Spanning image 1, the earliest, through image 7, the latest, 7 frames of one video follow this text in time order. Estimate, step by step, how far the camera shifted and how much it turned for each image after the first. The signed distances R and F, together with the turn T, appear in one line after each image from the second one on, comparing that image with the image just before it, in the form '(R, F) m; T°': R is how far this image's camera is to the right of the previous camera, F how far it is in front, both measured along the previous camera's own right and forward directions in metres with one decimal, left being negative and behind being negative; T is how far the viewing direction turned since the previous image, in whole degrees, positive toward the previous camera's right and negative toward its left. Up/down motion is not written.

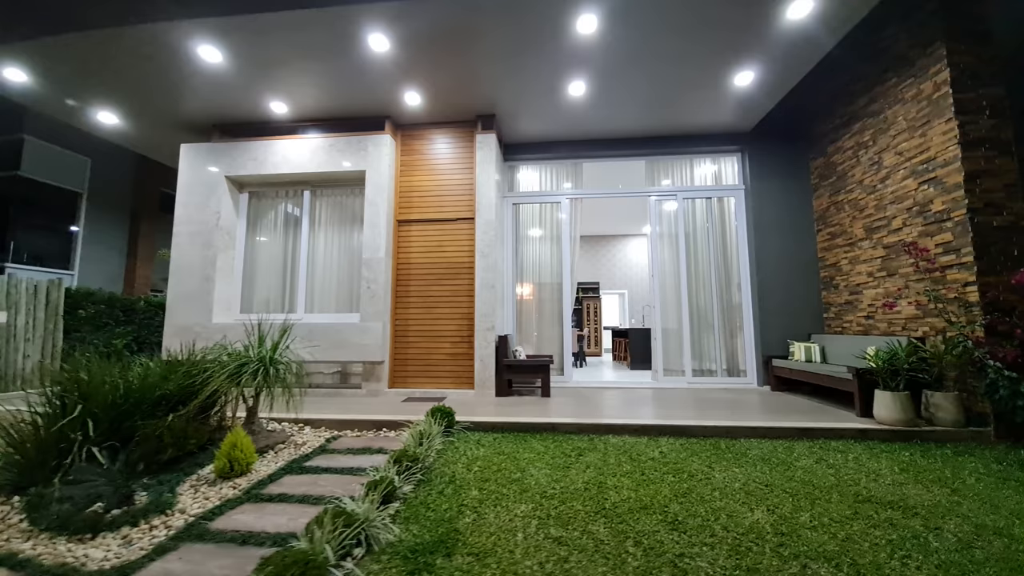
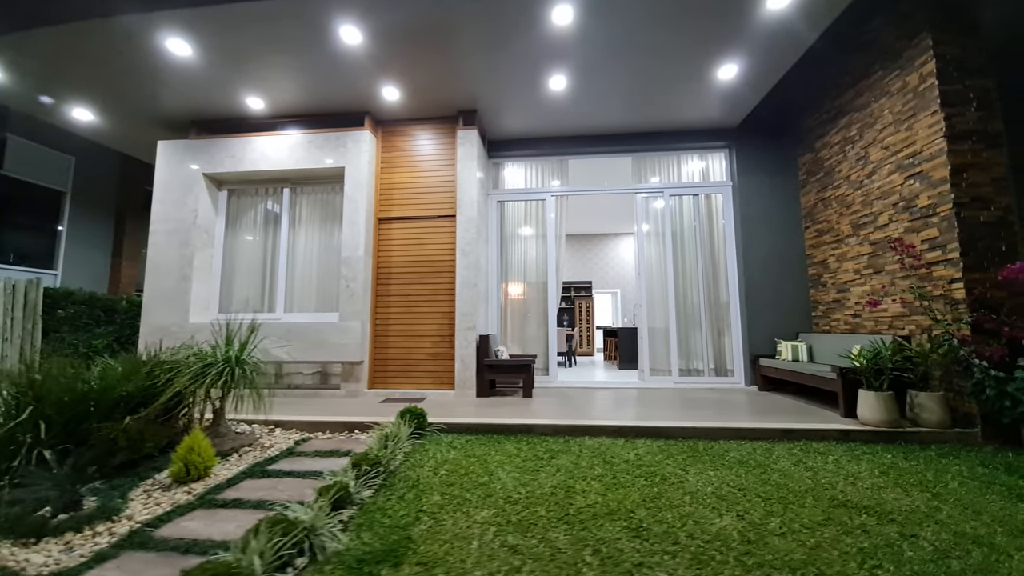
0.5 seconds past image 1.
(+0.2, +0.1) m; 0°
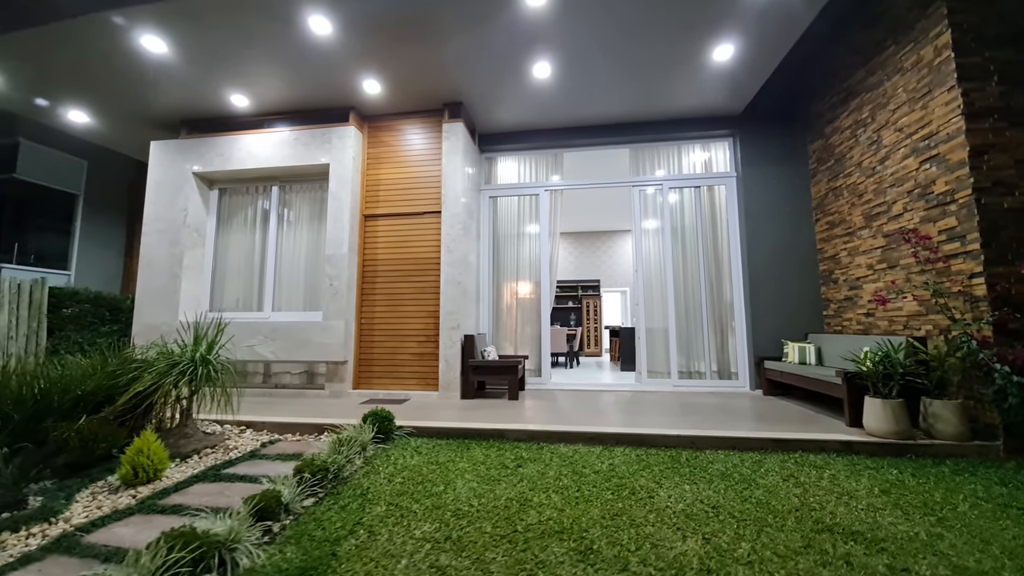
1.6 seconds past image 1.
(+0.4, +0.2) m; -3°
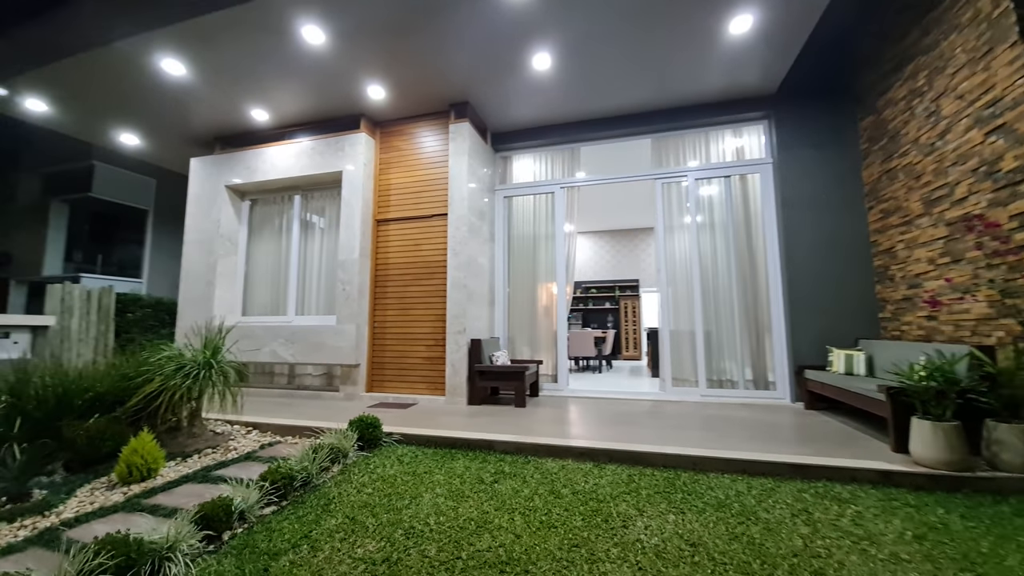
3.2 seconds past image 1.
(+0.5, +0.2) m; -8°
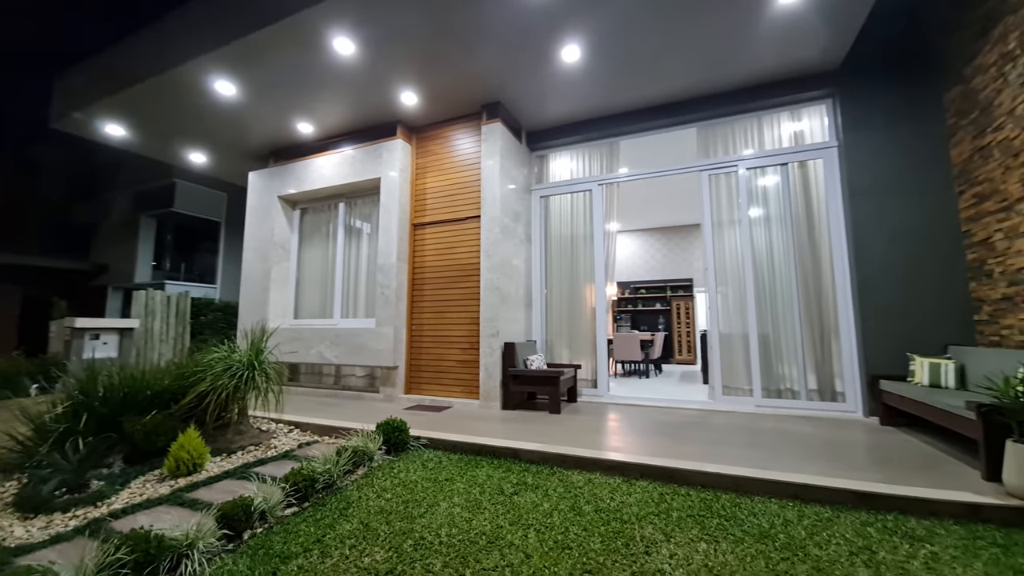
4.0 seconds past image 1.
(+0.2, +0.1) m; -7°
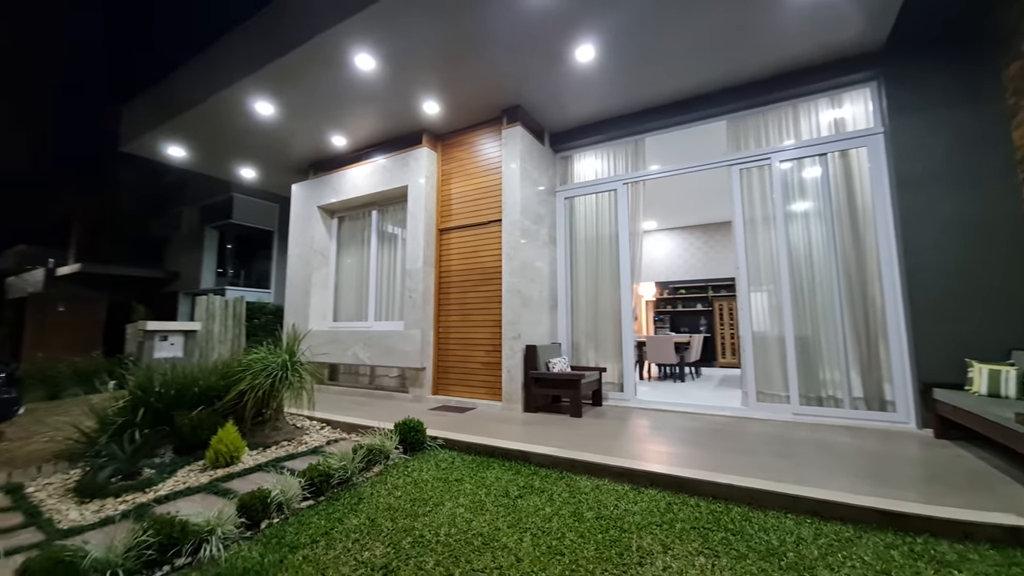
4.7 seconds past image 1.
(+0.3, 0.0) m; -6°
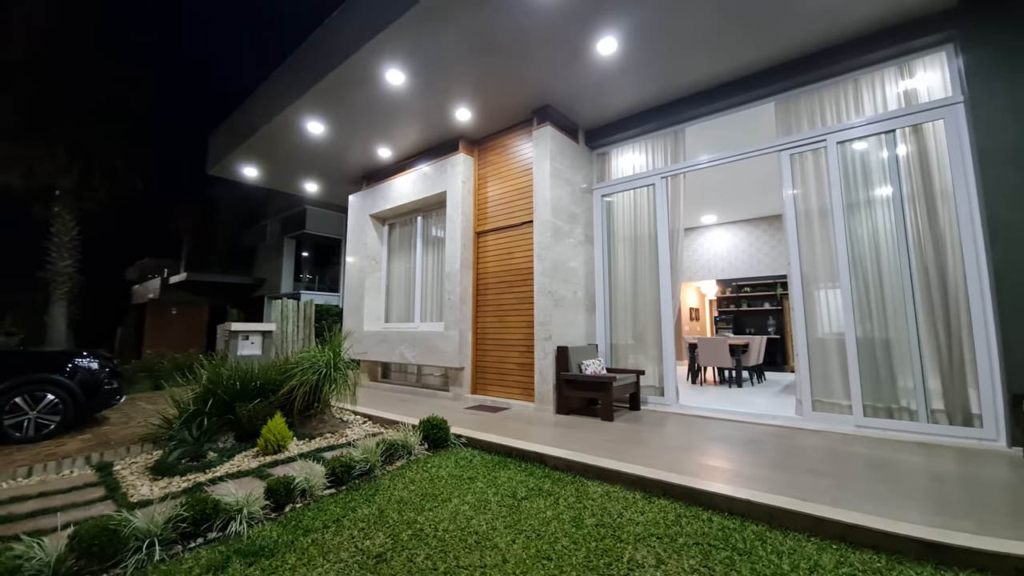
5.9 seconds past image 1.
(+0.4, 0.0) m; -9°
